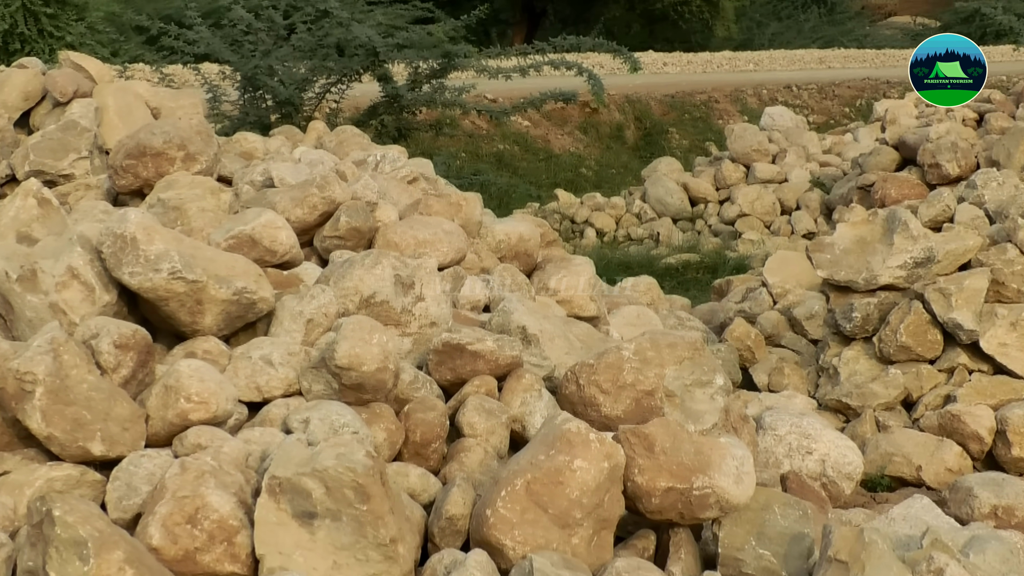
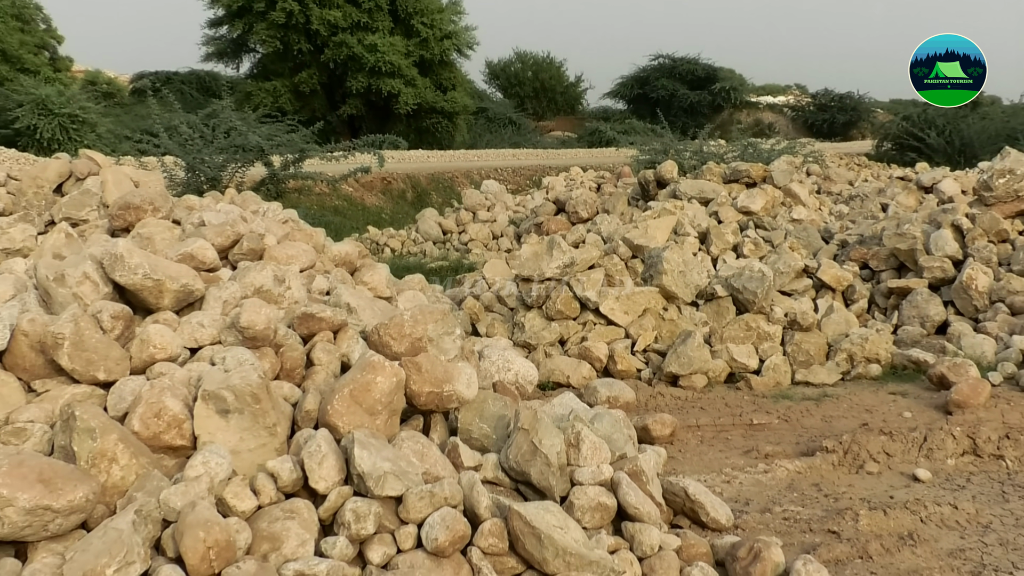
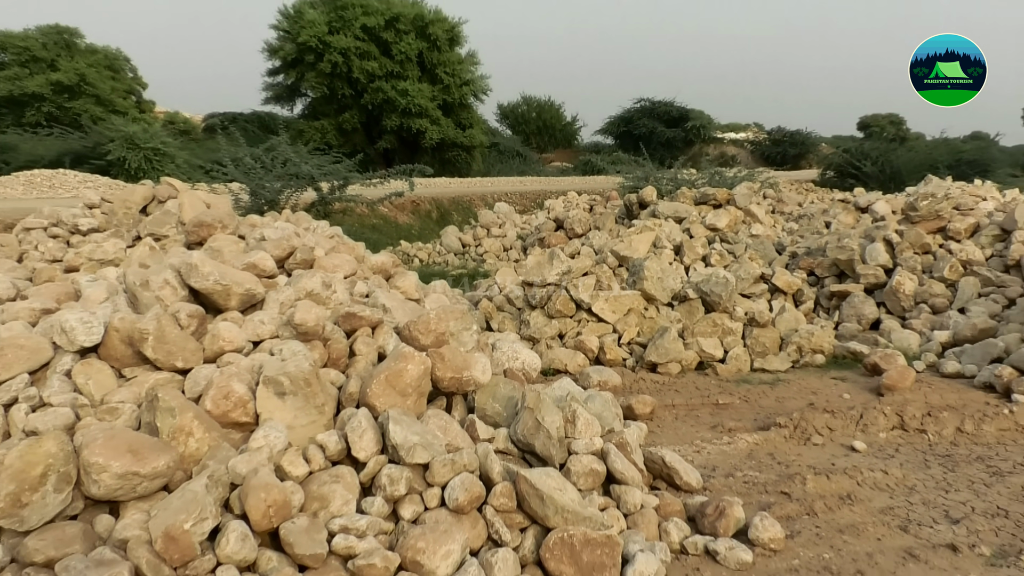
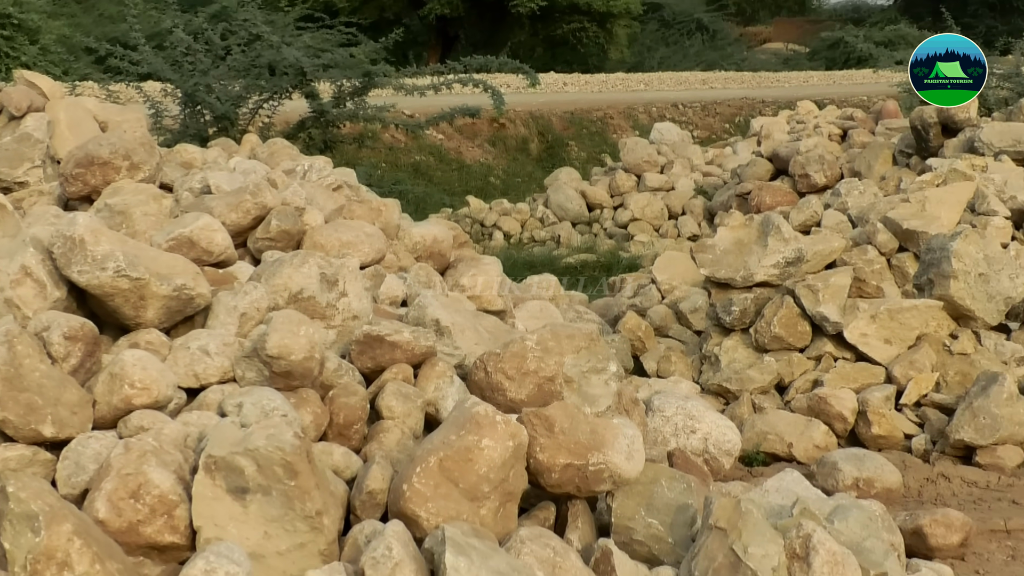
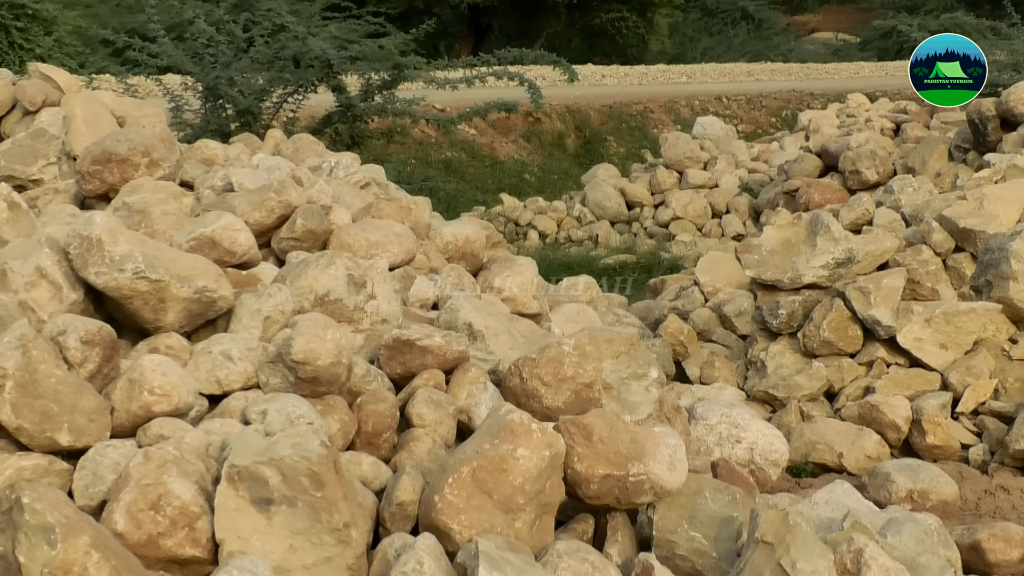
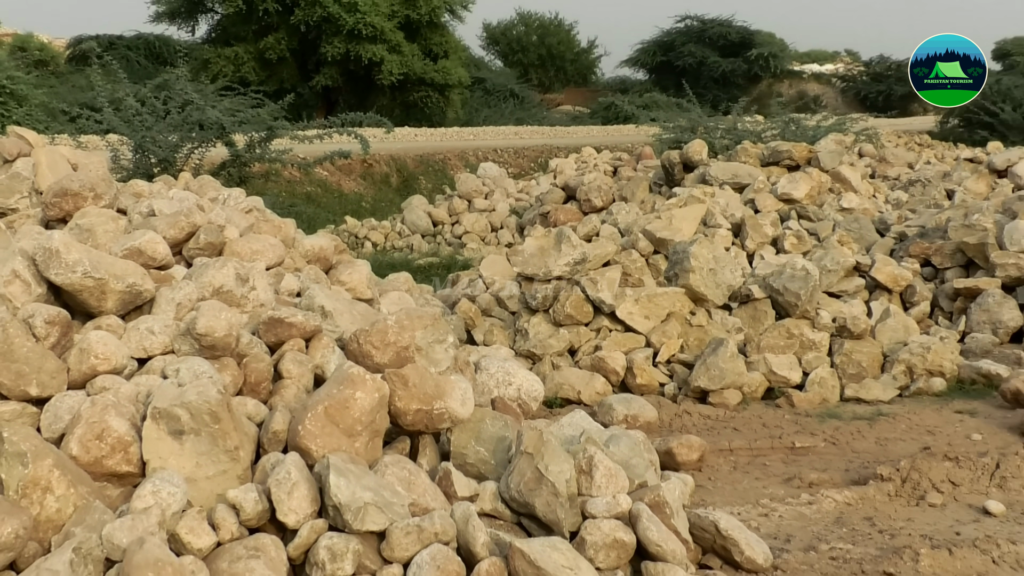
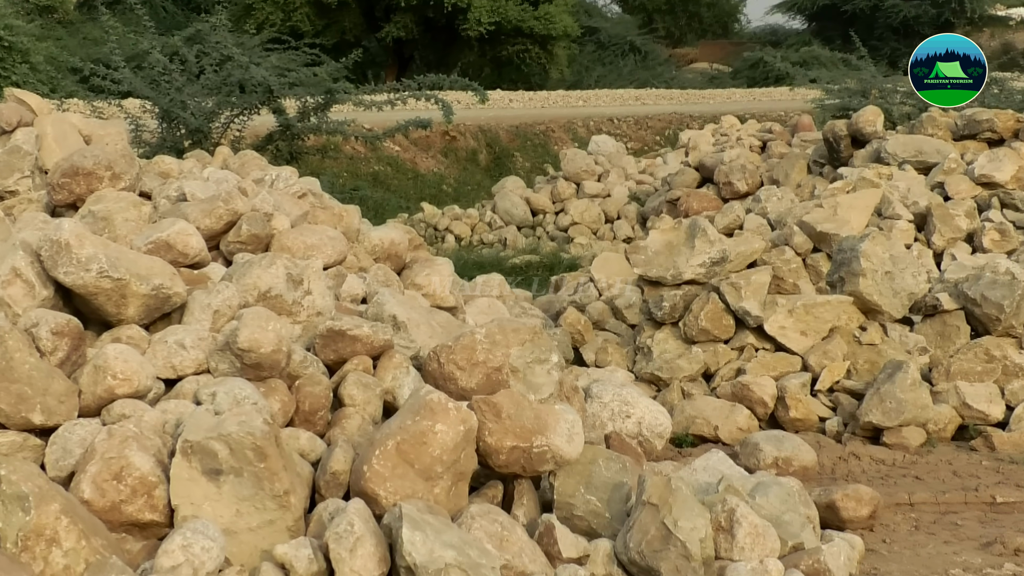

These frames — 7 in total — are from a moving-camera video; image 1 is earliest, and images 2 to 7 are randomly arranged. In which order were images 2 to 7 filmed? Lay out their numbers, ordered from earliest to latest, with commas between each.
5, 4, 7, 6, 2, 3
